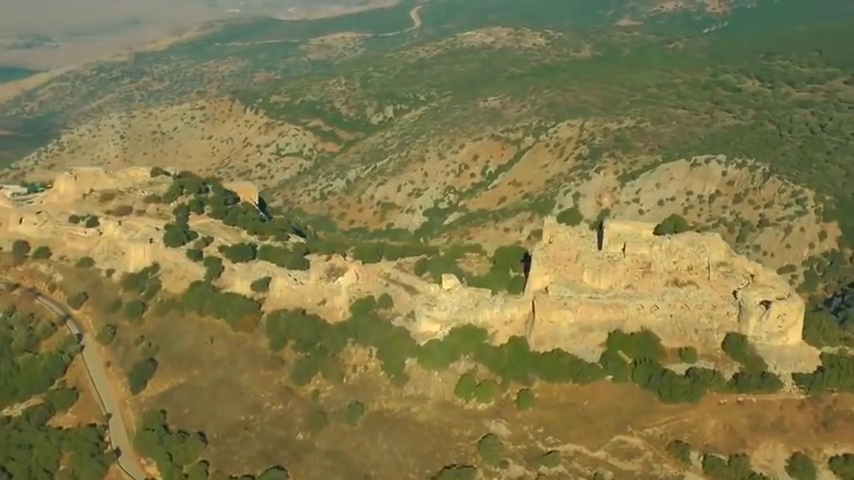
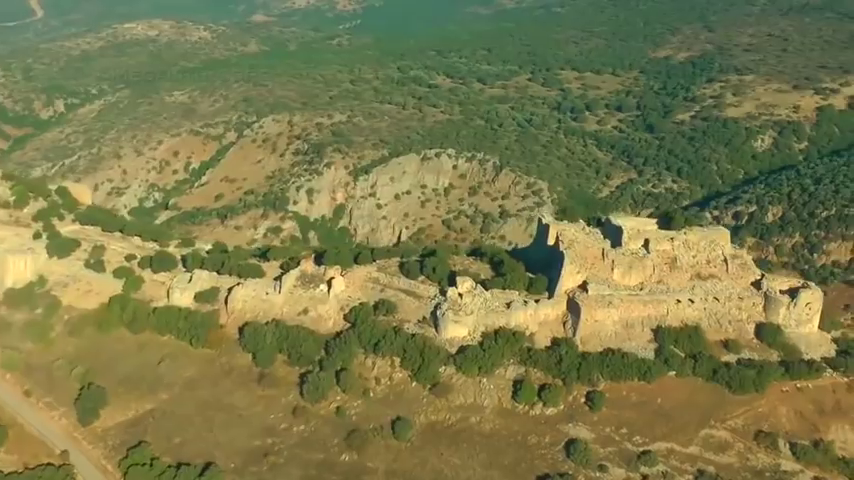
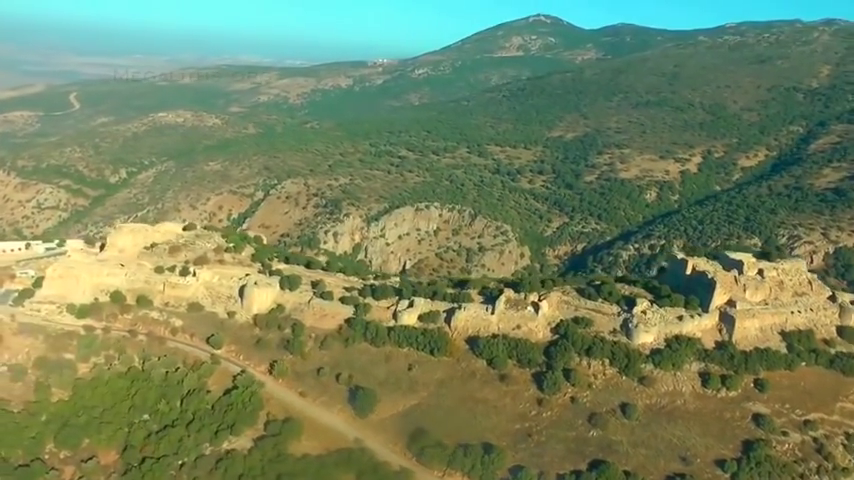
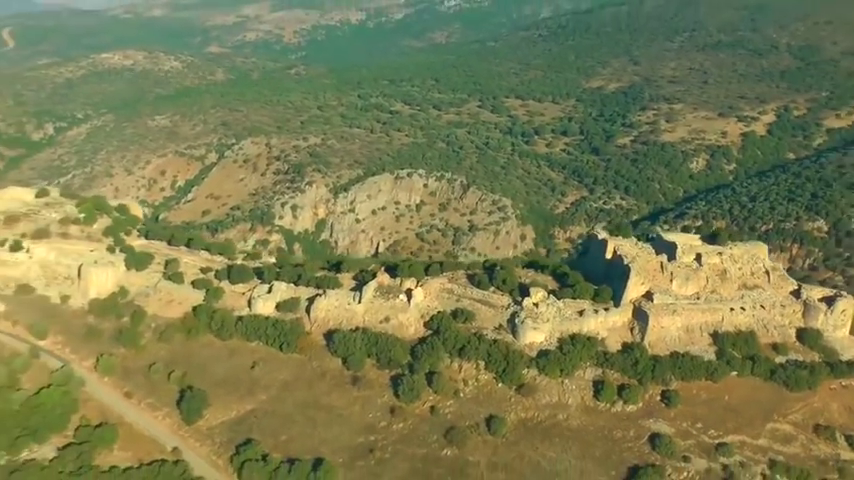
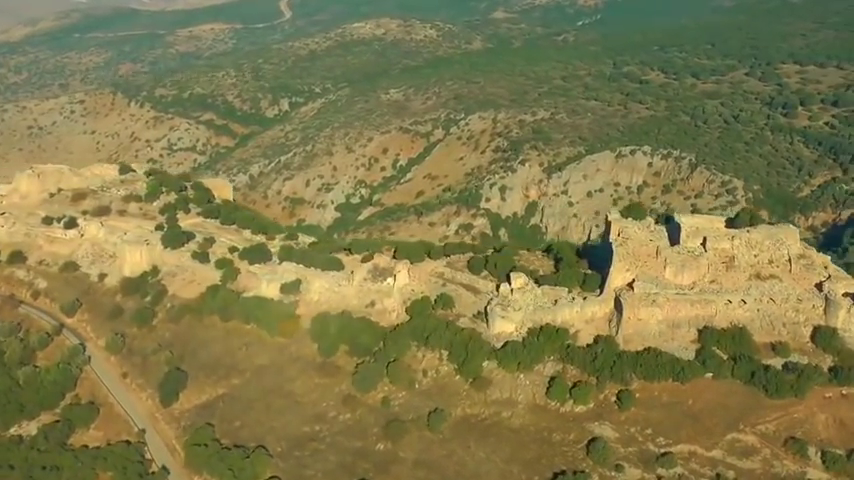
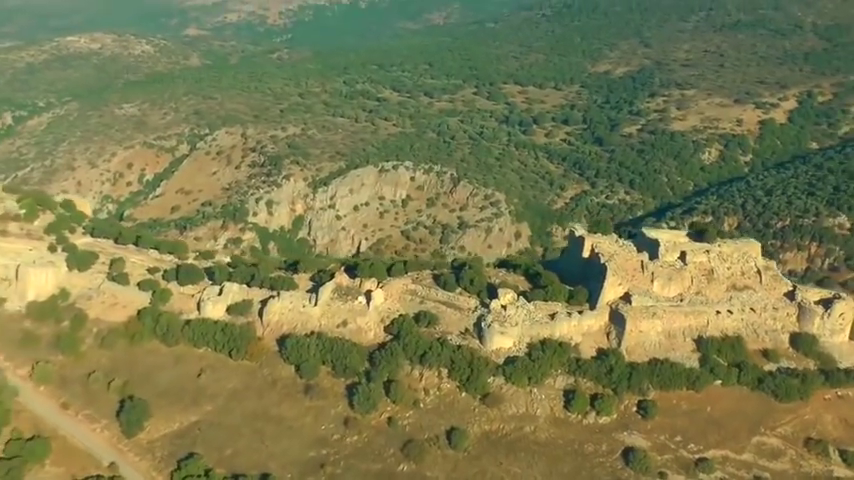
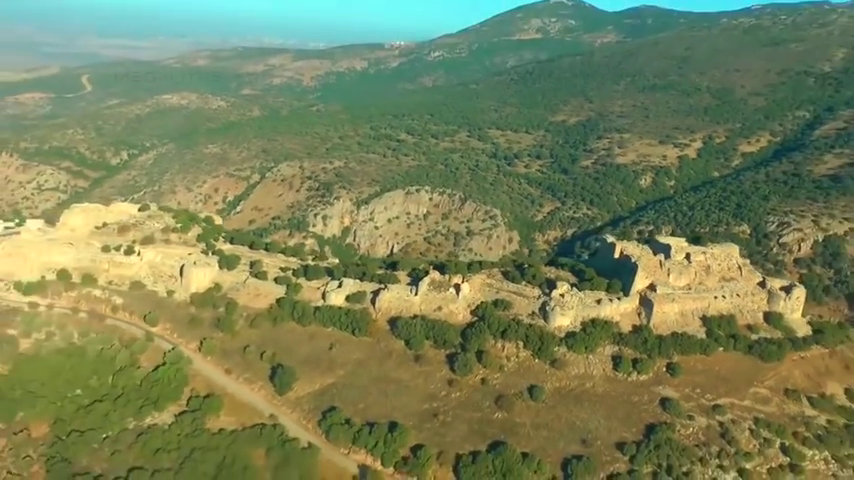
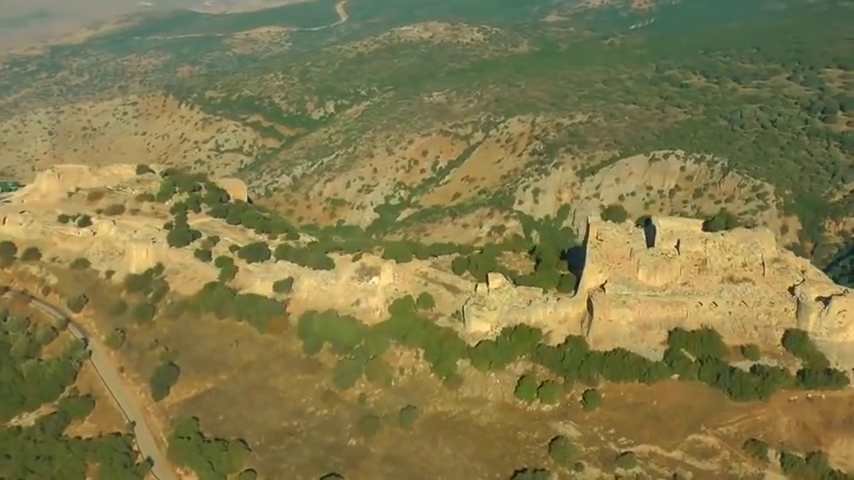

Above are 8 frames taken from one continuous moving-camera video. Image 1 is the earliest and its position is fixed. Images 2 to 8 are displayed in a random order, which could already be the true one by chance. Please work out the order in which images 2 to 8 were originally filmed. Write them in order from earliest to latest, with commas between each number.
8, 5, 2, 6, 4, 7, 3
